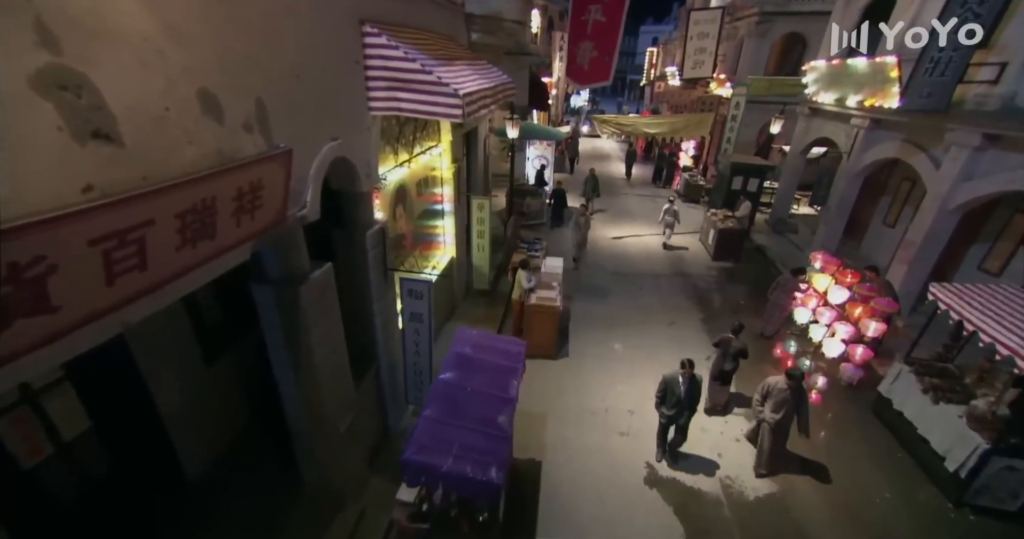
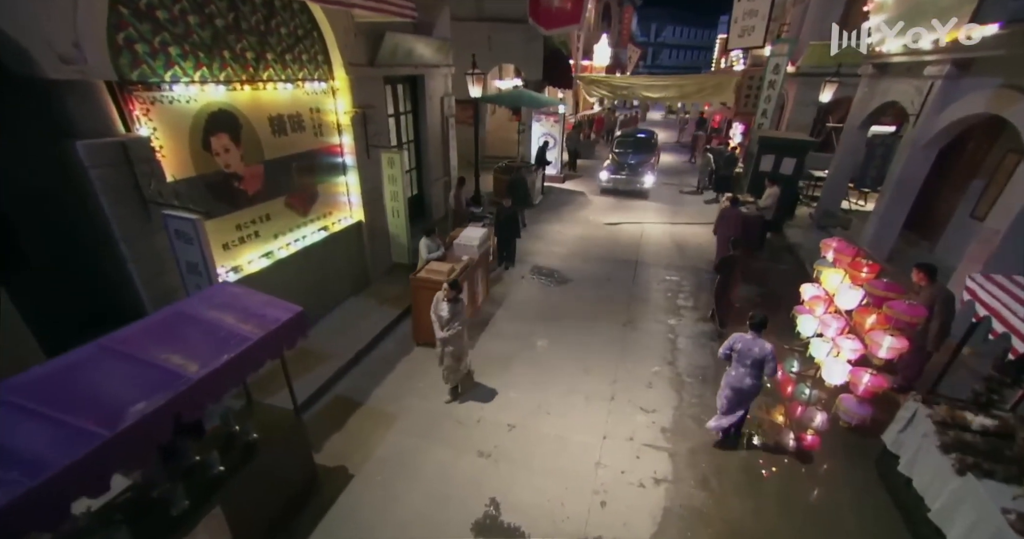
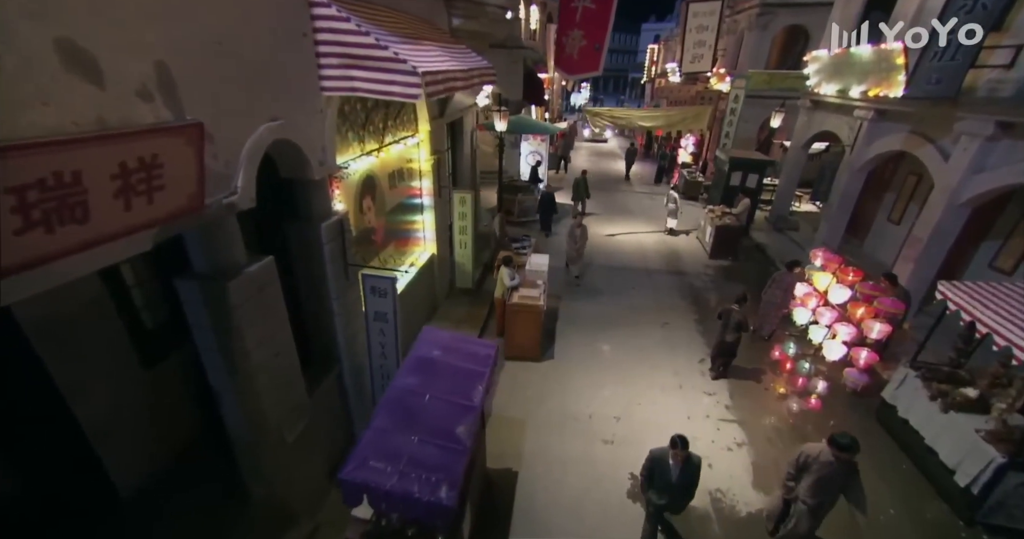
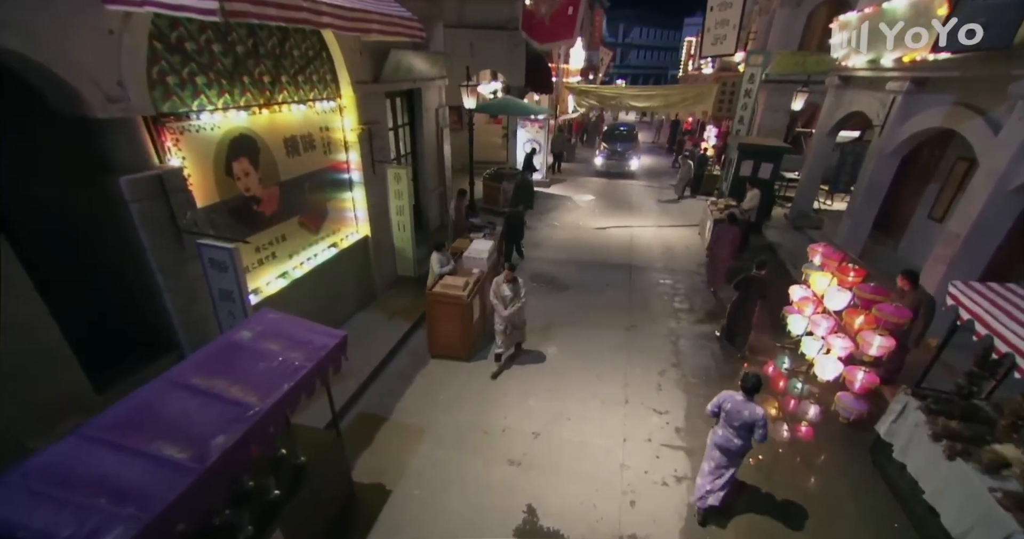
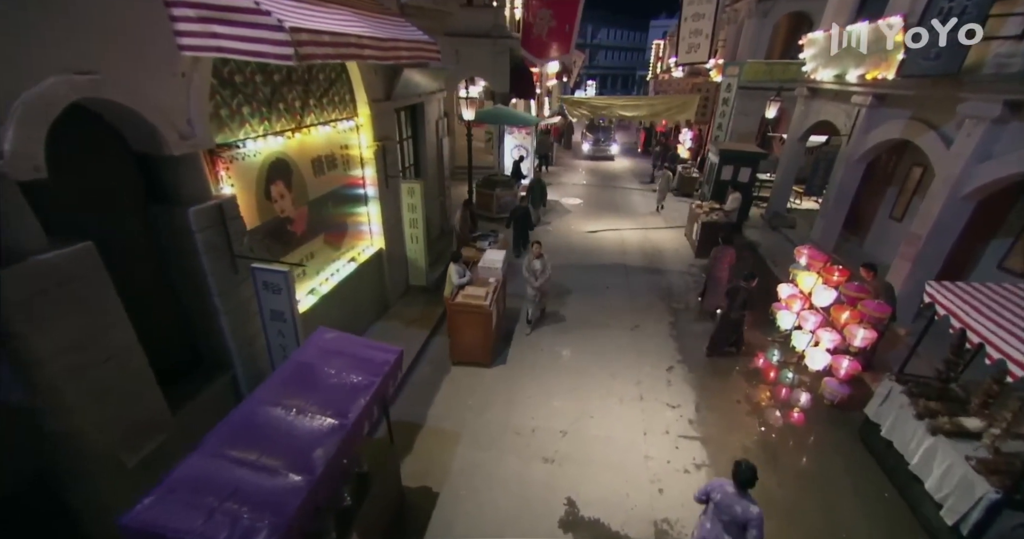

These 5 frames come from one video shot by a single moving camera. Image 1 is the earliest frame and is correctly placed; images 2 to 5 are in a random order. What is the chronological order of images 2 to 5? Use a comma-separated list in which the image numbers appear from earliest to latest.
3, 5, 4, 2
